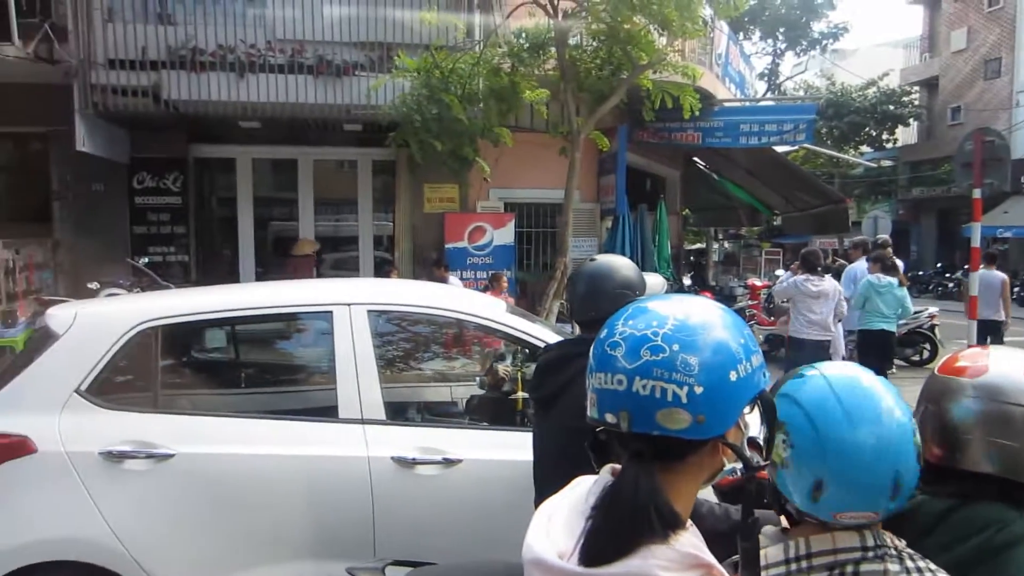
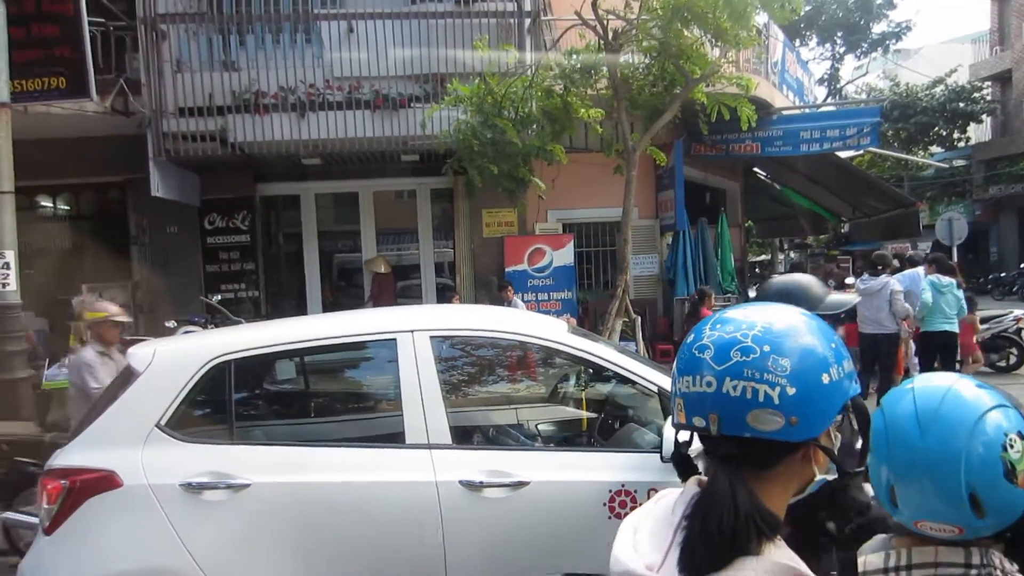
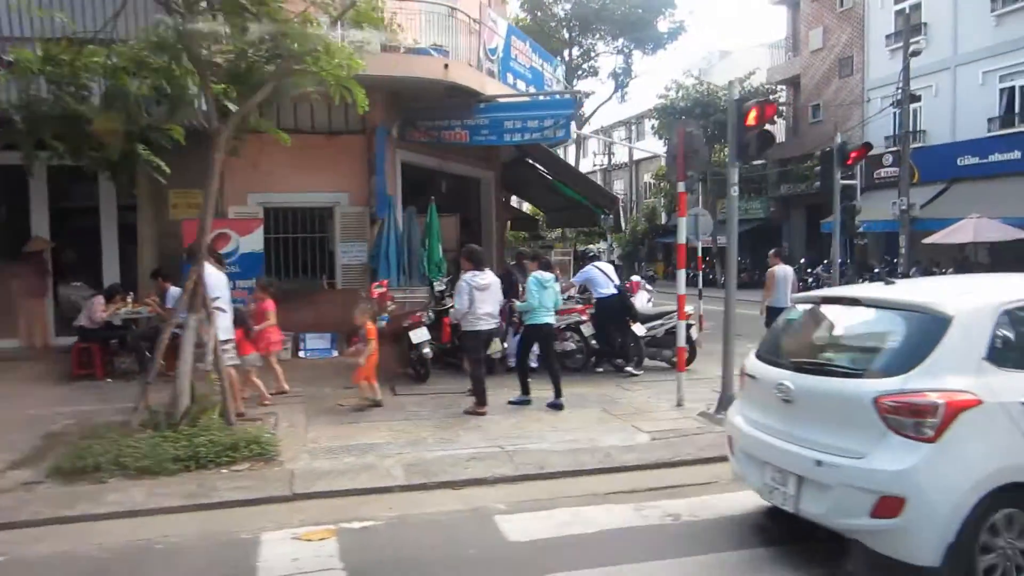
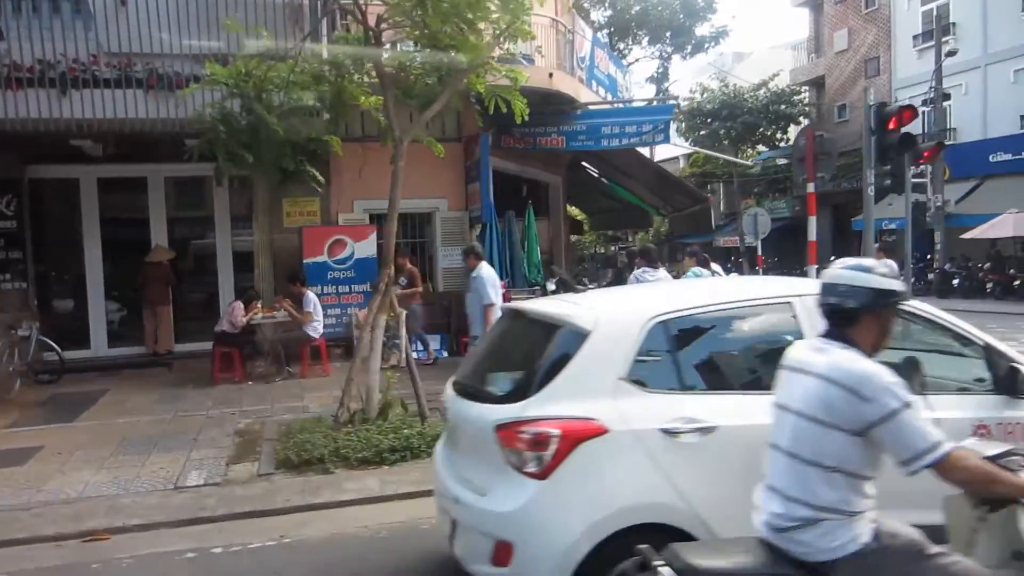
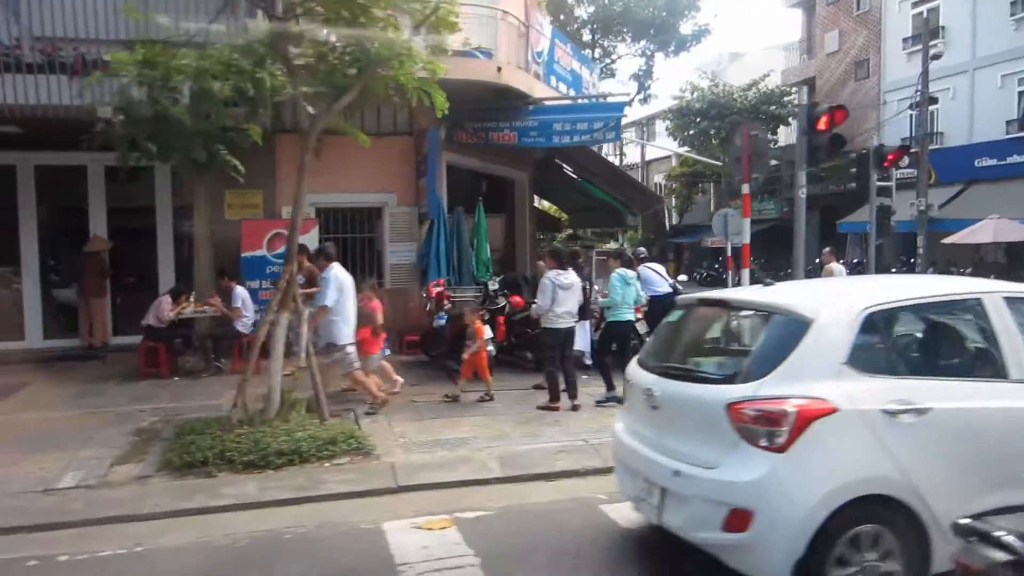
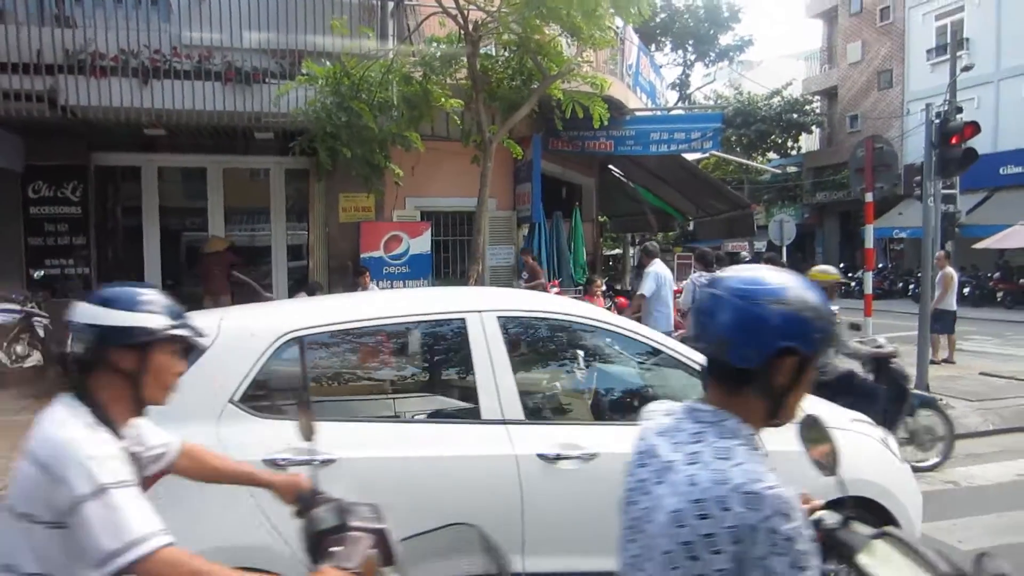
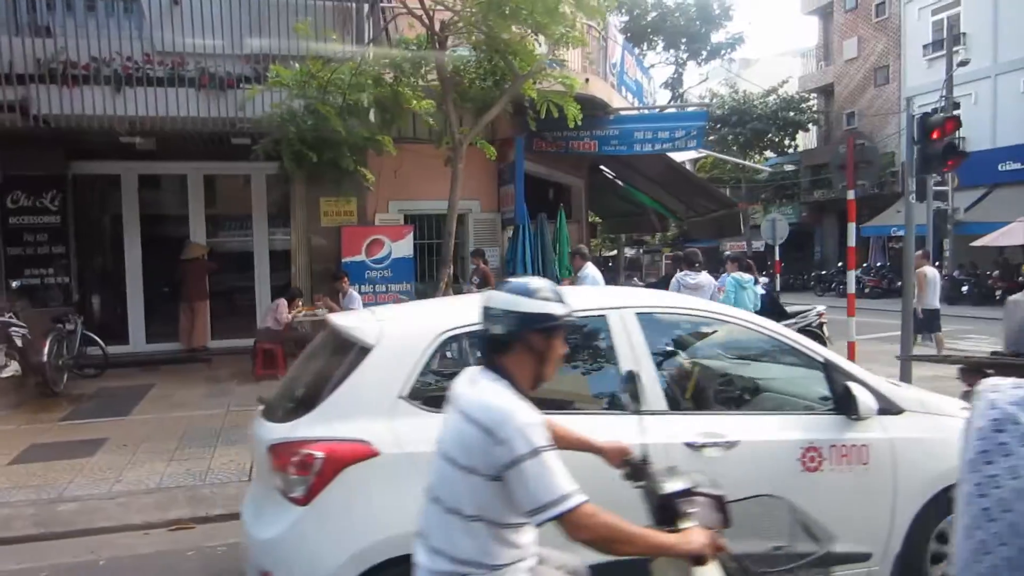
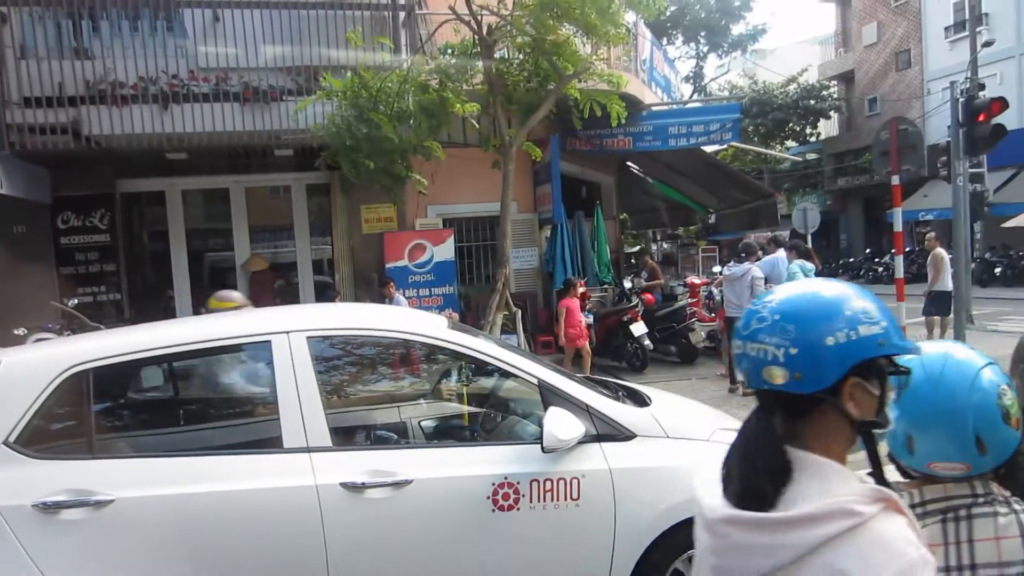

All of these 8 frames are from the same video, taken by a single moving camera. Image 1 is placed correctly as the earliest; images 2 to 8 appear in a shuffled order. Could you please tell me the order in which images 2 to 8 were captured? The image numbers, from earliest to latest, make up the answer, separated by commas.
2, 8, 6, 7, 4, 5, 3
